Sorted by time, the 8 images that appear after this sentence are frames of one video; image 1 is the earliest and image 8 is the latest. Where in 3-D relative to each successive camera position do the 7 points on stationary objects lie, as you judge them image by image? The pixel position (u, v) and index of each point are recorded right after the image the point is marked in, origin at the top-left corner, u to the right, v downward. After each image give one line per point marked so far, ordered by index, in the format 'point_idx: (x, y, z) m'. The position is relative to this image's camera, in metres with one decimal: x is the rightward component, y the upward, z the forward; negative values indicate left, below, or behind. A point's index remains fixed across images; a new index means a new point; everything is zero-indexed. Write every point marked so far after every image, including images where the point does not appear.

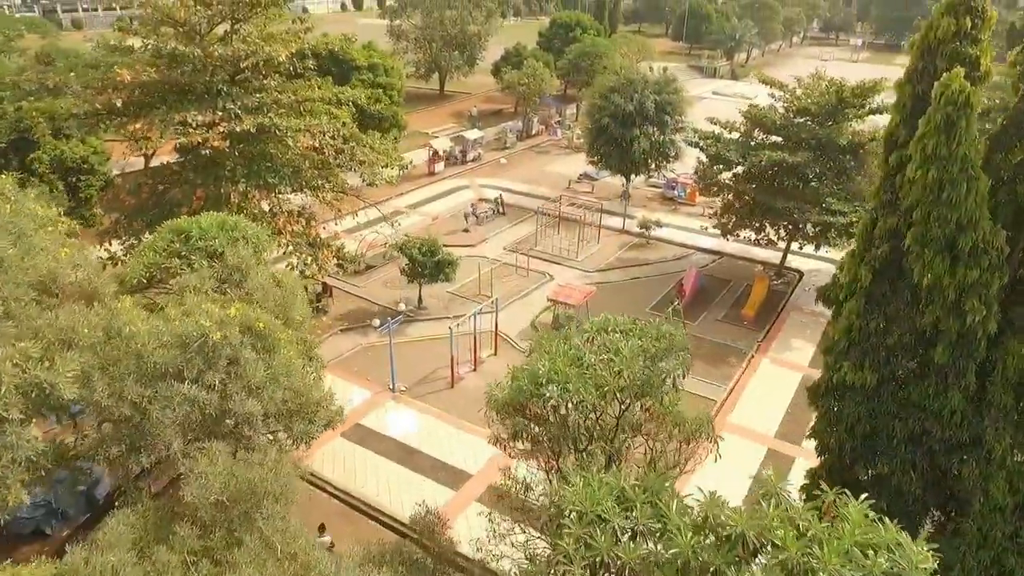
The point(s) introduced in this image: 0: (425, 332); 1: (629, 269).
0: (-1.9, -1.0, +16.7) m
1: (+2.9, +0.5, +19.4) m
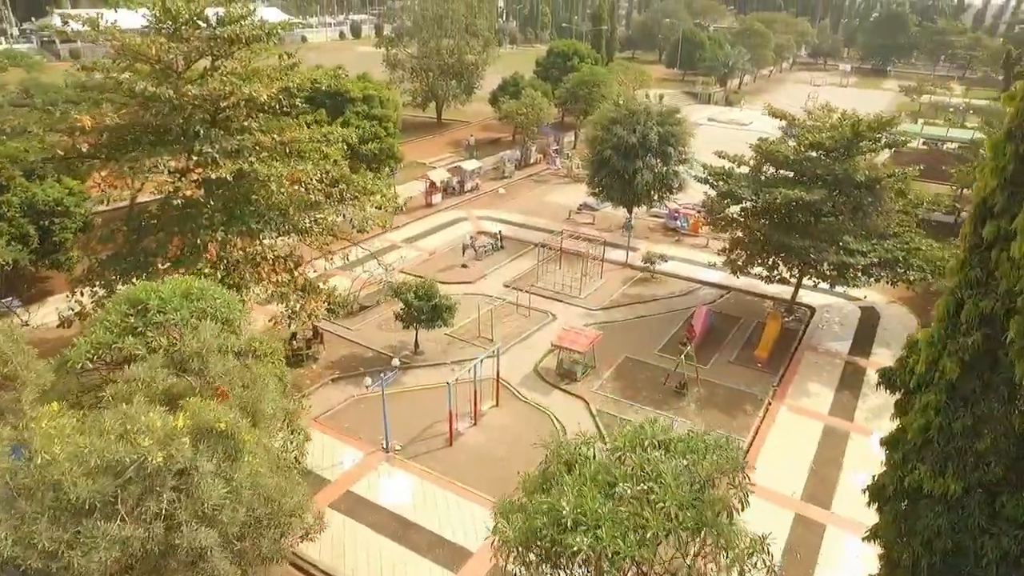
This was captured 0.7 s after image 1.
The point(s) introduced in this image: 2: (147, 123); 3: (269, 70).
0: (-1.9, -1.9, +15.7) m
1: (+3.0, -0.5, +18.5) m
2: (-6.4, +3.0, +13.7) m
3: (-4.6, +4.3, +14.9) m
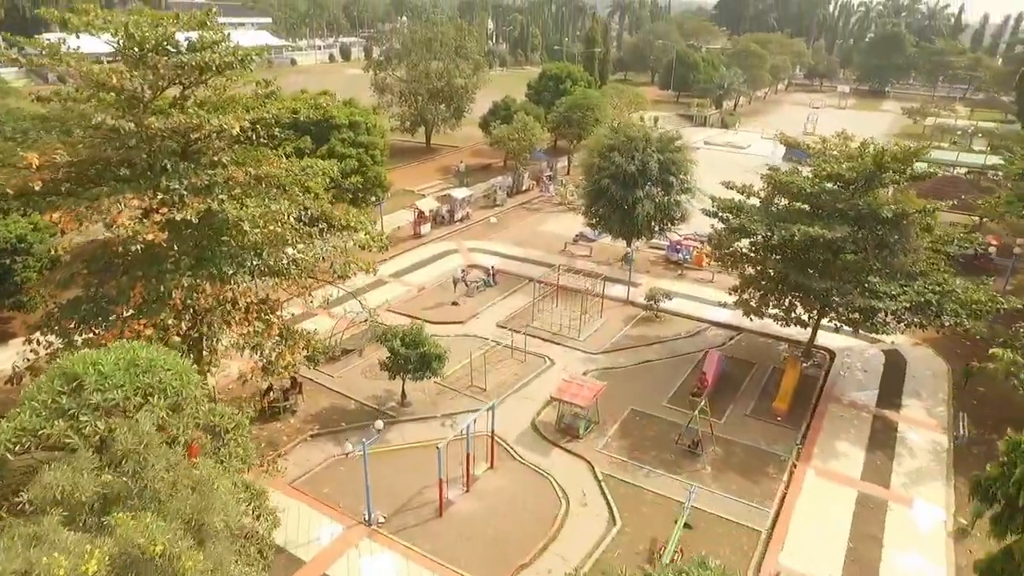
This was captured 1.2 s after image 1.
0: (-2.0, -2.8, +14.3) m
1: (+2.8, -1.4, +17.2) m
2: (-6.5, +2.2, +12.3) m
3: (-4.8, +3.3, +13.7) m
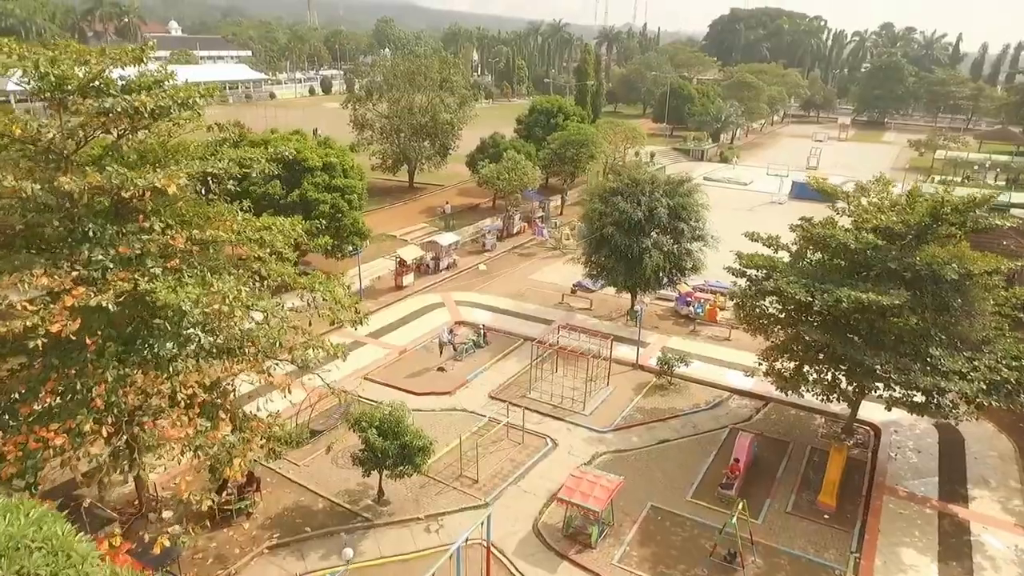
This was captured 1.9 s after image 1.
0: (-2.0, -4.1, +11.9) m
1: (+2.8, -2.8, +14.9) m
2: (-6.6, +0.9, +10.1) m
3: (-4.8, +2.1, +11.5) m
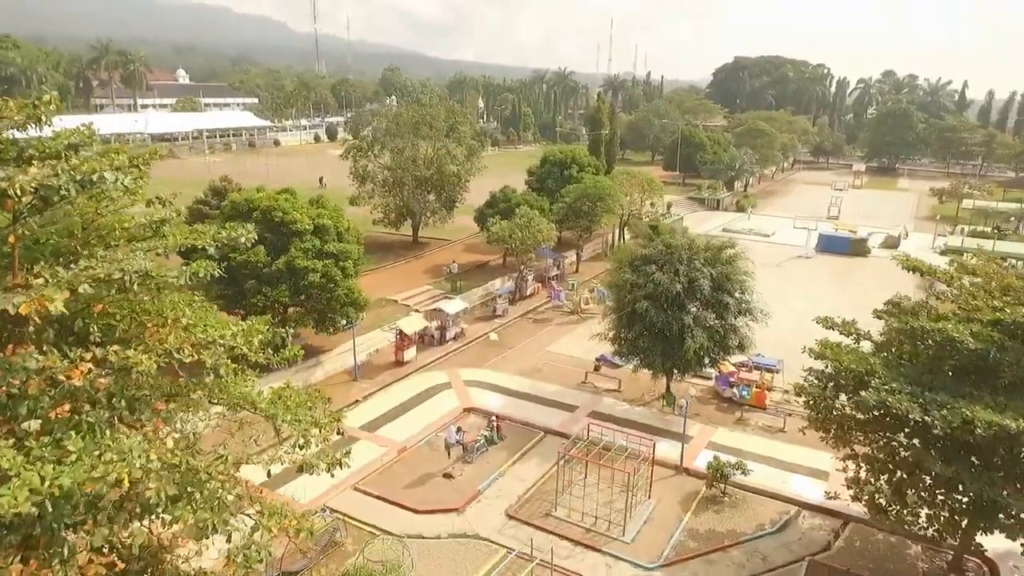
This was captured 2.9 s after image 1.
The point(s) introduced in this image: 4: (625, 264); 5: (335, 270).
0: (-1.6, -5.5, +9.0) m
1: (+3.1, -4.3, +12.0) m
2: (-6.2, -0.4, +7.4) m
3: (-4.5, +0.7, +8.9) m
4: (+2.7, +0.5, +18.2) m
5: (-4.5, +0.5, +19.3) m
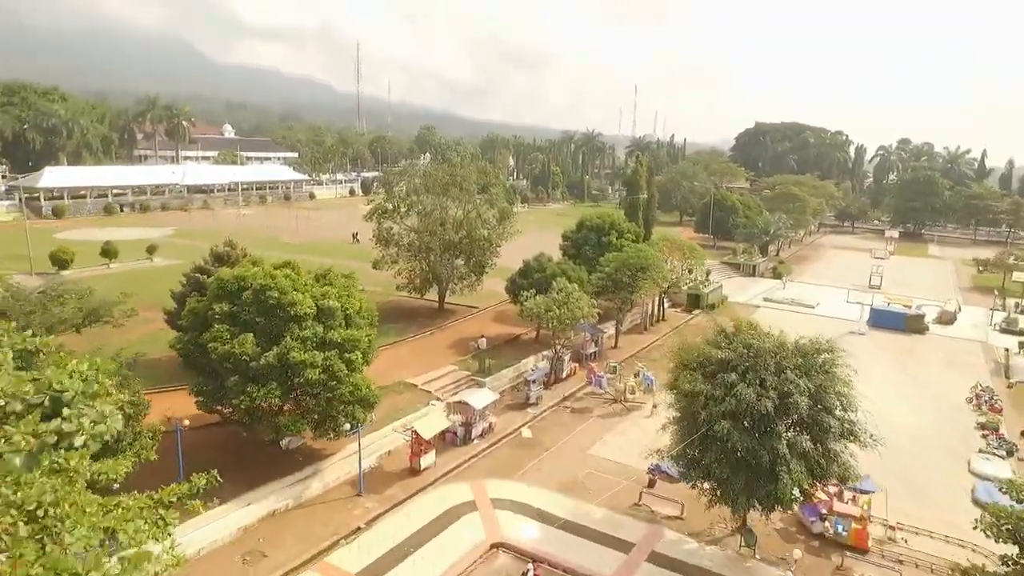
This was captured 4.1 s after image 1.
0: (-1.1, -6.9, +5.1) m
1: (+3.8, -6.1, +8.1) m
2: (-5.6, -1.6, +4.0) m
3: (-3.8, -0.7, +5.5) m
4: (+3.6, -1.6, +14.6) m
5: (-3.6, -1.5, +15.9) m
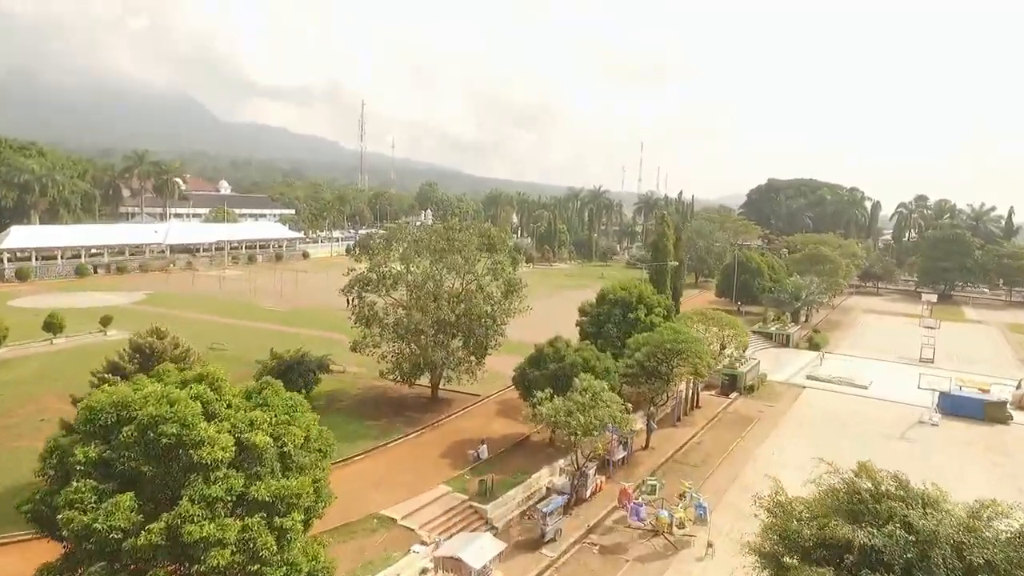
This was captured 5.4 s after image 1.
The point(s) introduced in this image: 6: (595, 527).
0: (-0.8, -7.9, -0.6) m
1: (+4.0, -7.3, +2.5) m
2: (-5.4, -2.6, -1.3) m
3: (-3.6, -1.8, +0.2) m
4: (+3.8, -3.3, +9.3) m
5: (-3.4, -3.3, +10.5) m
6: (+2.0, -5.7, +18.2) m
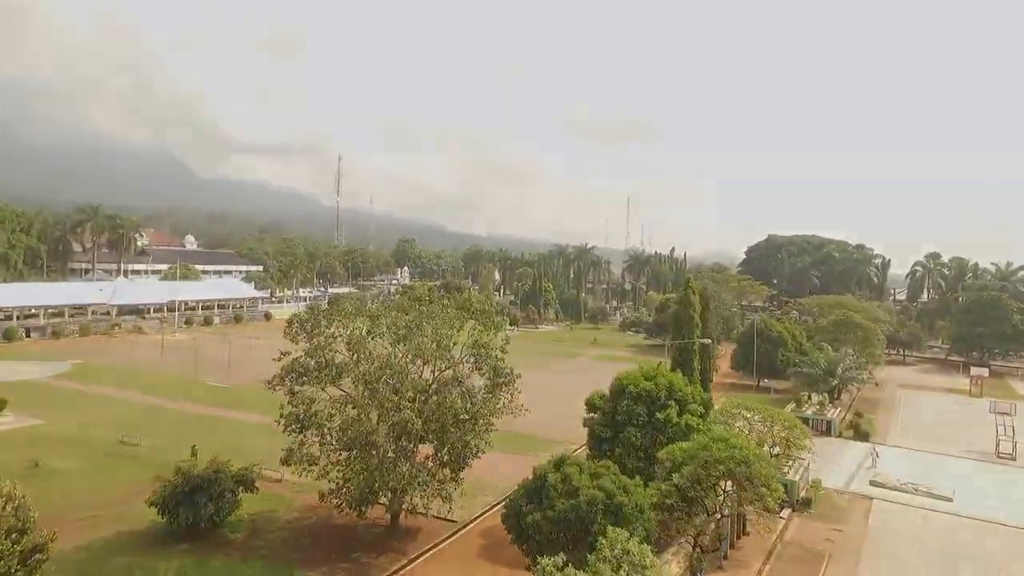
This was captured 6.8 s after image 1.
0: (-0.5, -8.4, -8.5) m
1: (+4.3, -8.0, -5.2) m
2: (-5.0, -3.0, -8.9) m
3: (-3.2, -2.3, -7.3) m
4: (+3.9, -4.4, +1.8) m
5: (-3.3, -4.6, +2.9) m
6: (+2.0, -7.5, +10.5) m
